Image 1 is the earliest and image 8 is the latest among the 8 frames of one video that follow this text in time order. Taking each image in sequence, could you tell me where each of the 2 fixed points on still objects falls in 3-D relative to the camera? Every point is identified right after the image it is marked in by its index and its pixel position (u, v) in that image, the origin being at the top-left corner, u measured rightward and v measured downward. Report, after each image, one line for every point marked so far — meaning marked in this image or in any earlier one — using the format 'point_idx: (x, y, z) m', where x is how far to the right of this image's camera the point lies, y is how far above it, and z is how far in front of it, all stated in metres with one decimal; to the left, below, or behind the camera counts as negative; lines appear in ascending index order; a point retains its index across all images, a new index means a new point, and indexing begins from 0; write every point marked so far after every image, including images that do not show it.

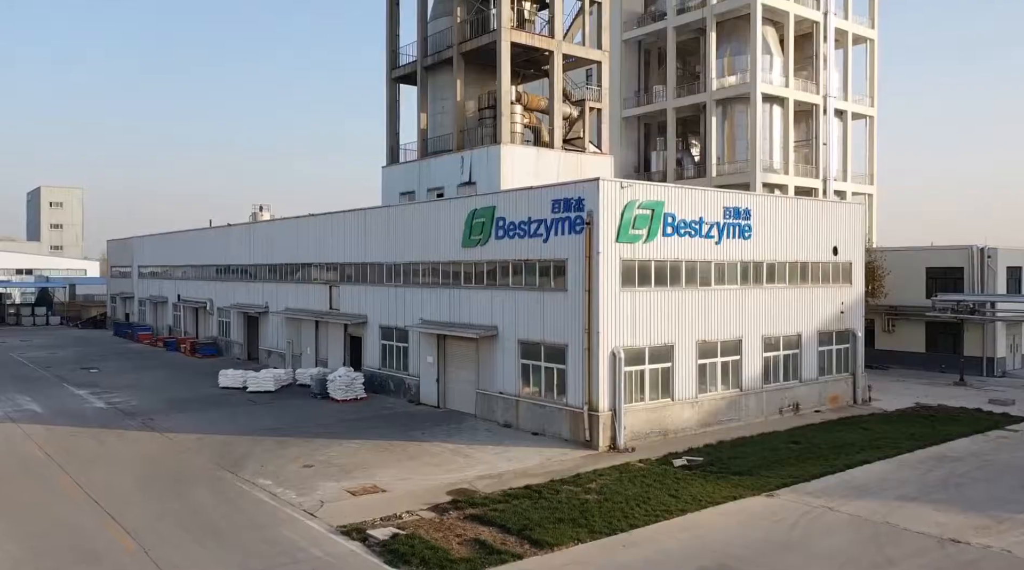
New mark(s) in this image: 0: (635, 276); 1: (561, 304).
0: (+2.7, +0.2, +19.4) m
1: (+1.1, -0.4, +19.5) m
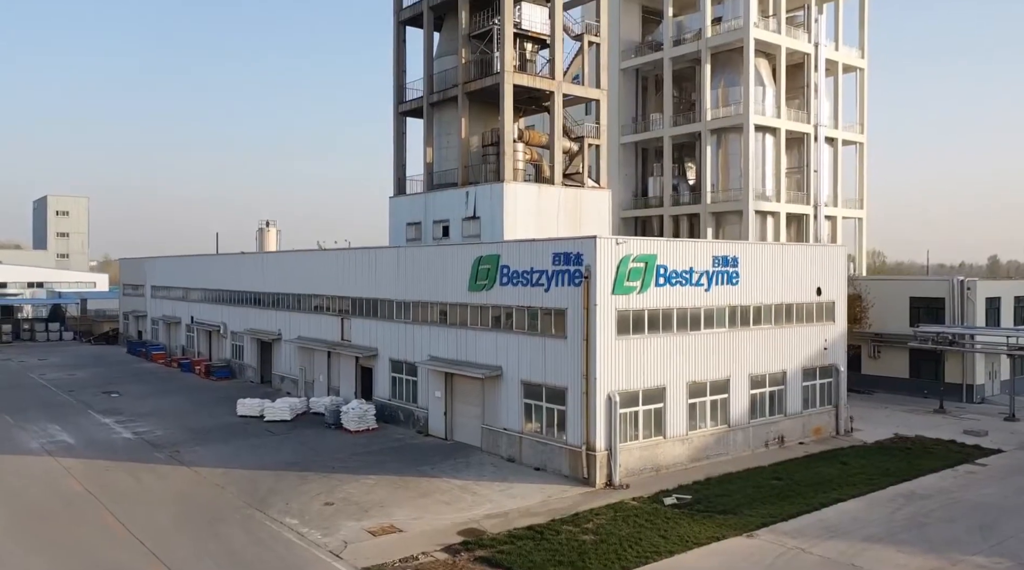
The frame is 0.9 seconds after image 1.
0: (+2.8, -1.0, +20.9) m
1: (+1.2, -1.6, +21.1) m
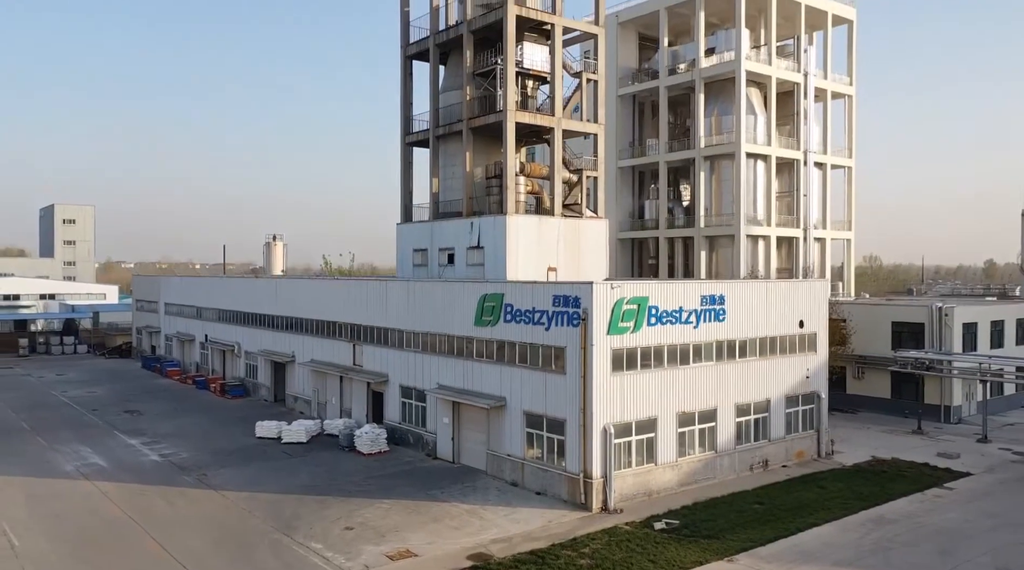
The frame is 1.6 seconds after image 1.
0: (+2.9, -2.0, +22.7) m
1: (+1.3, -2.6, +22.9) m
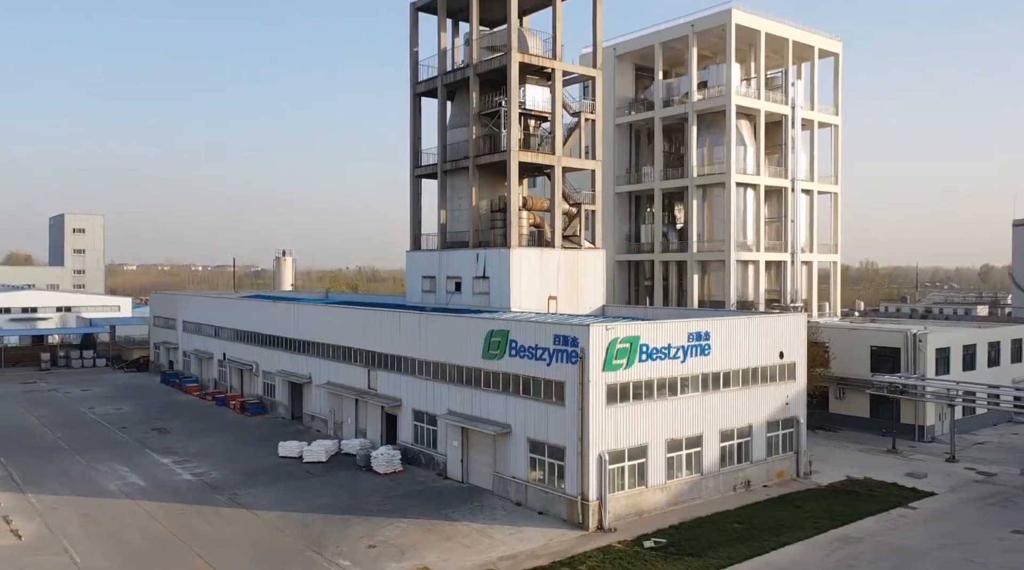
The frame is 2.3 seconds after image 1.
0: (+3.1, -3.2, +25.2) m
1: (+1.4, -3.8, +25.4) m
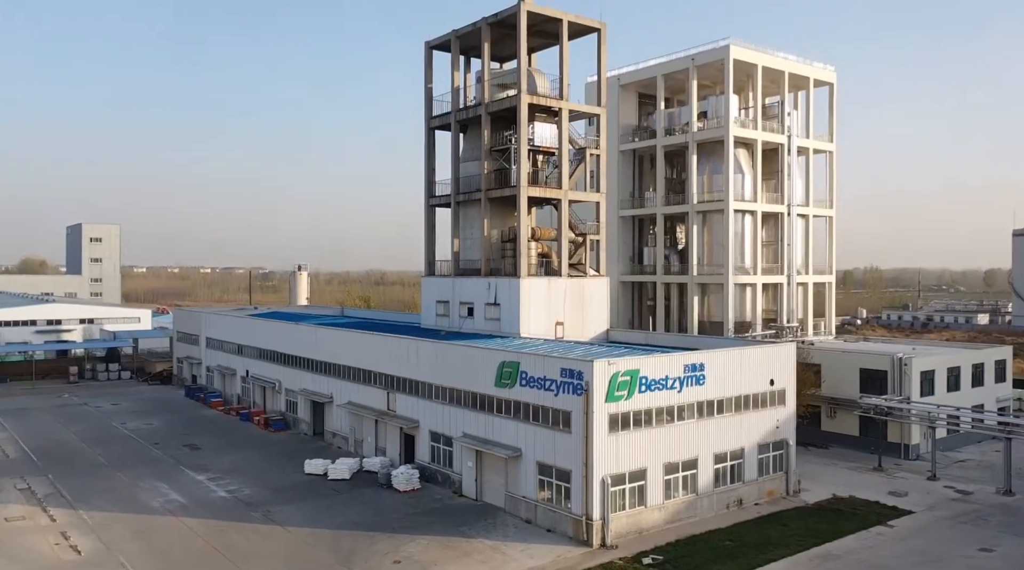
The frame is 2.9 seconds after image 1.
0: (+3.4, -4.4, +27.6) m
1: (+1.7, -5.0, +27.8) m
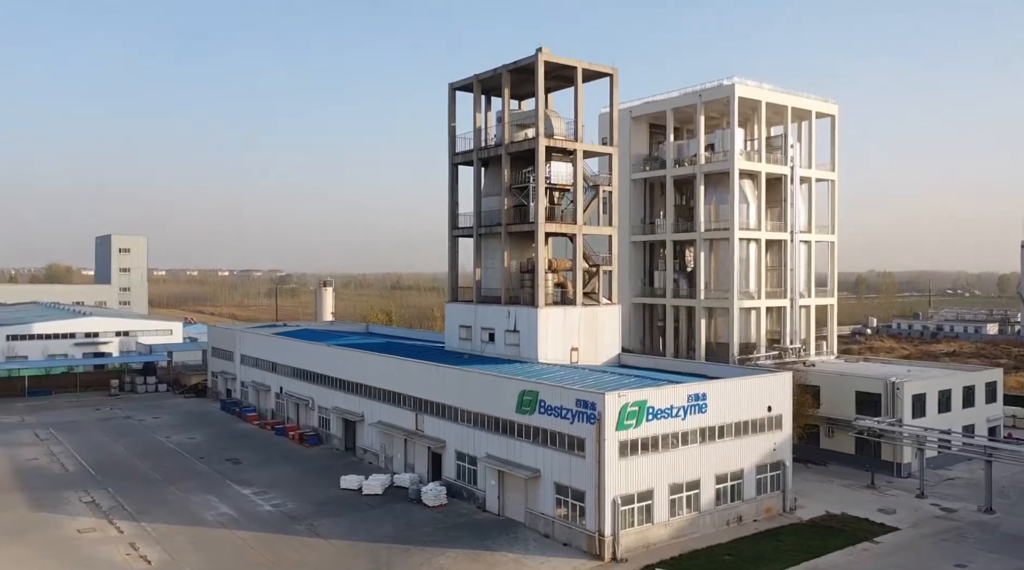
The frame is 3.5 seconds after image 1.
0: (+4.1, -5.8, +30.7) m
1: (+2.5, -6.4, +30.9) m
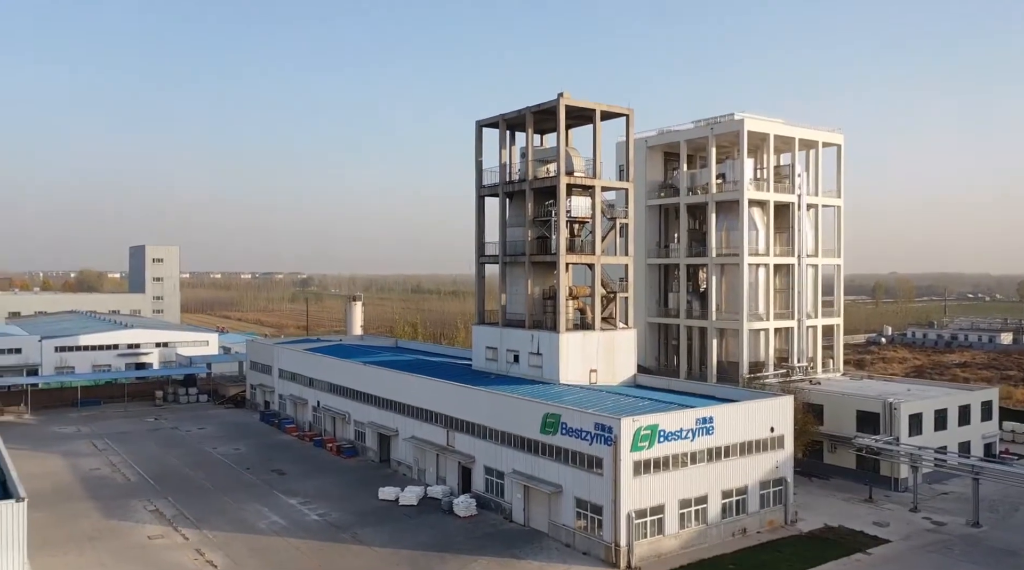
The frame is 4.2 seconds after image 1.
0: (+5.1, -7.2, +34.1) m
1: (+3.5, -7.8, +34.3) m
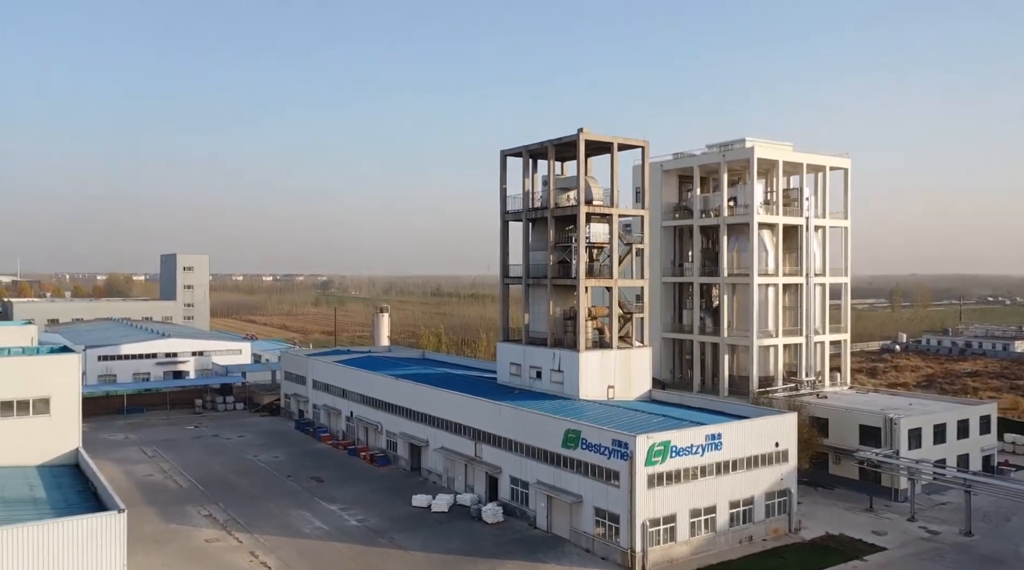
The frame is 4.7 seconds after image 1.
0: (+6.2, -8.4, +37.3) m
1: (+4.5, -9.0, +37.6) m
